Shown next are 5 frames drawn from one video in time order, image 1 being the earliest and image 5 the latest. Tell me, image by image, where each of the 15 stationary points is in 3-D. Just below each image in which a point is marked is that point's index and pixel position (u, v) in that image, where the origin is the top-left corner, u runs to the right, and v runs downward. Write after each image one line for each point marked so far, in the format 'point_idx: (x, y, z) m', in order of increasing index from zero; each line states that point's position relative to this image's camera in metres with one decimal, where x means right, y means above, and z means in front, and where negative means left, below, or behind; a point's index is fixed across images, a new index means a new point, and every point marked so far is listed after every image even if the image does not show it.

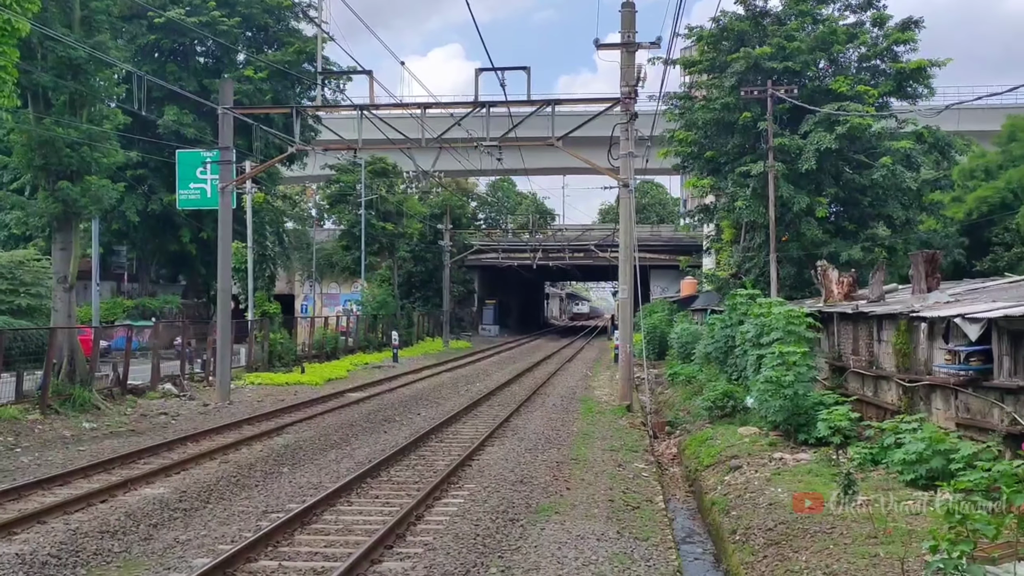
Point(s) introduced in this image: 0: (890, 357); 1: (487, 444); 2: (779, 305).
0: (+5.7, -1.1, +11.7) m
1: (-0.5, -2.7, +13.4) m
2: (+4.3, -0.3, +12.5) m
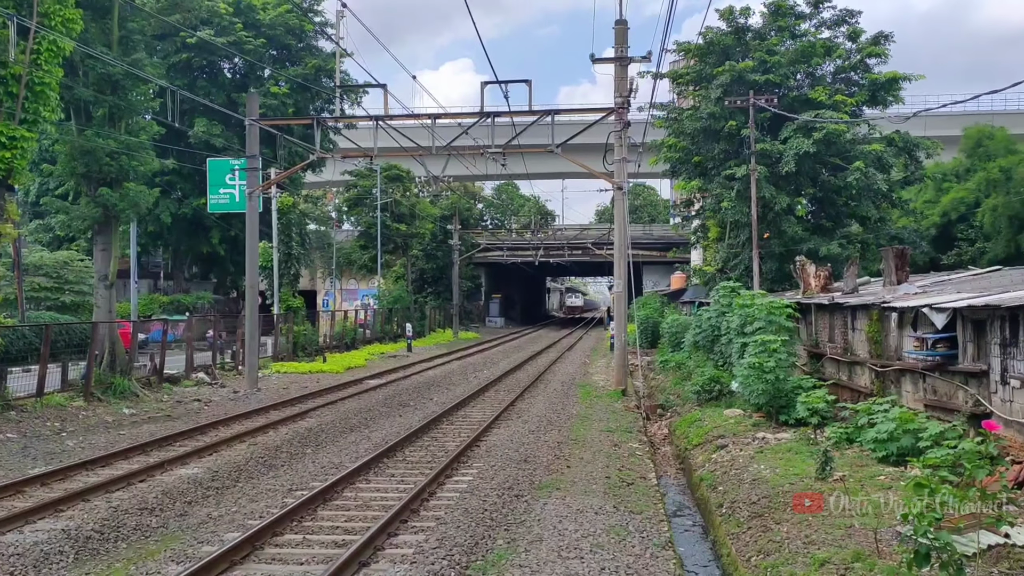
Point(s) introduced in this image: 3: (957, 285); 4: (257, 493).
0: (+5.8, -0.9, +12.4) m
1: (-0.4, -2.6, +14.2) m
2: (+4.4, -0.2, +13.2) m
3: (+6.6, 0.0, +11.0) m
4: (-3.5, -2.8, +10.0) m
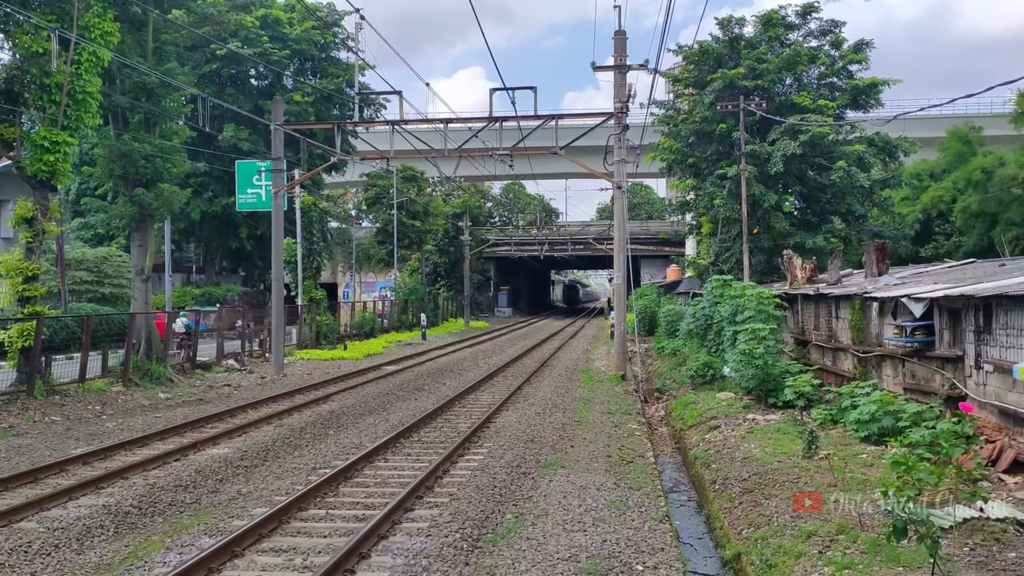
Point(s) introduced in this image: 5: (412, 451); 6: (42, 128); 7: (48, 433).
0: (+5.9, -0.8, +13.0) m
1: (-0.2, -2.5, +14.9) m
2: (+4.5, 0.0, +13.8) m
3: (+6.7, +0.2, +11.6) m
4: (-3.4, -2.7, +10.7) m
5: (-1.6, -2.6, +11.7) m
6: (-9.6, +3.2, +15.3) m
7: (-7.6, -2.4, +12.1) m
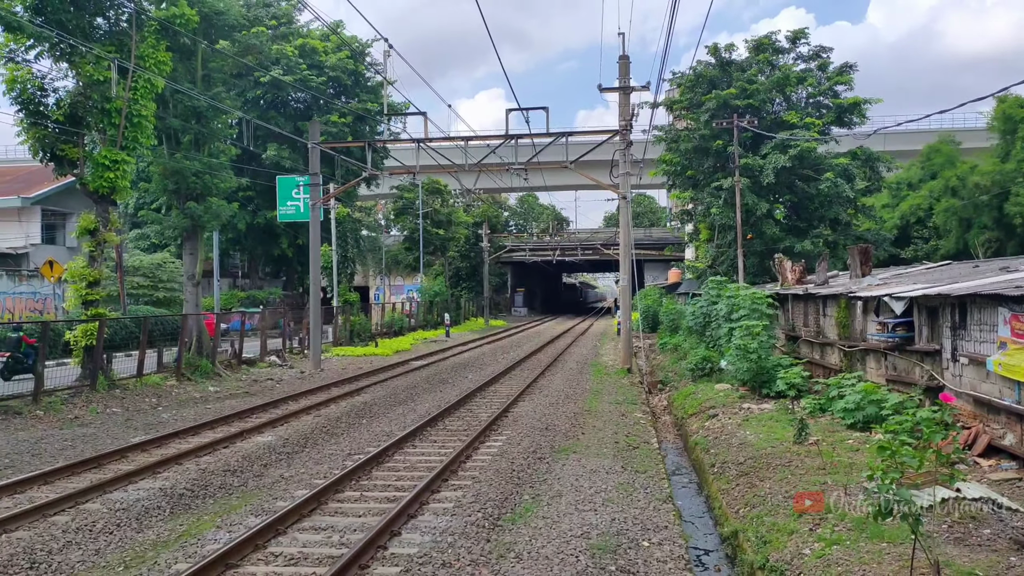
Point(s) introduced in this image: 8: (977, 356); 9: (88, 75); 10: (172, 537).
0: (+6.3, -0.8, +13.8) m
1: (+0.2, -2.5, +15.9) m
2: (+4.9, 0.0, +14.7) m
3: (+7.0, +0.2, +12.4) m
4: (-3.1, -2.7, +11.8) m
5: (-1.3, -2.6, +12.7) m
6: (-9.3, +3.2, +16.5) m
7: (-7.3, -2.5, +13.3) m
8: (+6.0, -0.9, +9.5) m
9: (-9.2, +4.6, +15.8) m
10: (-4.0, -3.0, +8.7) m
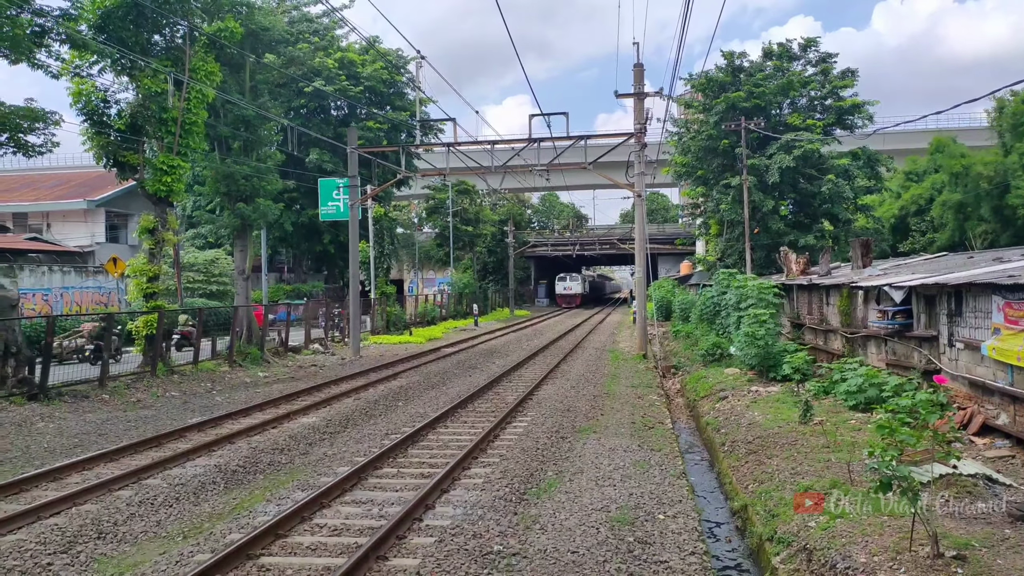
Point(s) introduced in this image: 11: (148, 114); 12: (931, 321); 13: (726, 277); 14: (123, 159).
0: (+6.7, -0.6, +14.4) m
1: (+0.8, -2.3, +16.7) m
2: (+5.4, +0.2, +15.3) m
3: (+7.4, +0.4, +13.0) m
4: (-2.7, -2.6, +12.7) m
5: (-0.8, -2.5, +13.6) m
6: (-8.7, +3.3, +17.6) m
7: (-6.9, -2.4, +14.5) m
8: (+6.4, -0.7, +10.1) m
9: (-8.7, +4.7, +16.9) m
10: (-3.7, -2.9, +9.7) m
11: (-8.8, +4.2, +17.2) m
12: (+6.5, -0.5, +11.1) m
13: (+5.5, +0.3, +17.8) m
14: (-9.3, +3.1, +17.3) m
